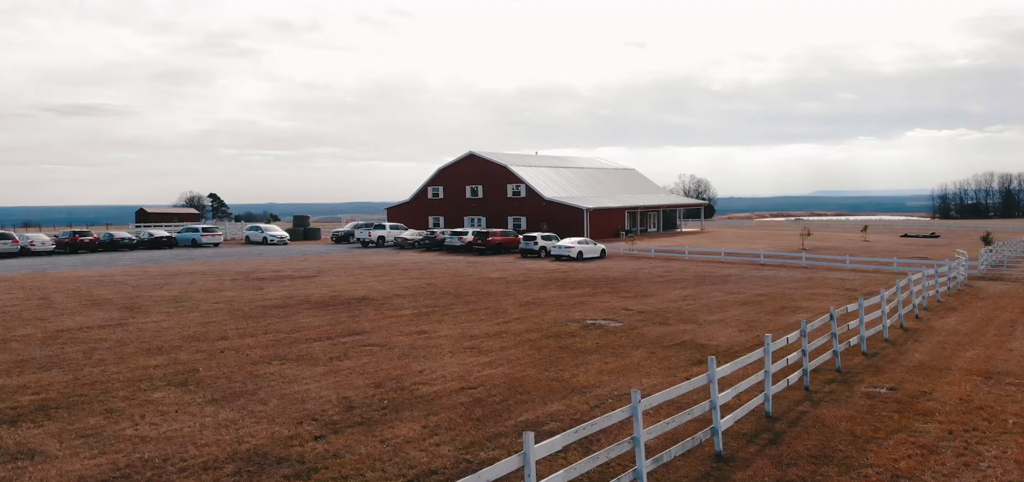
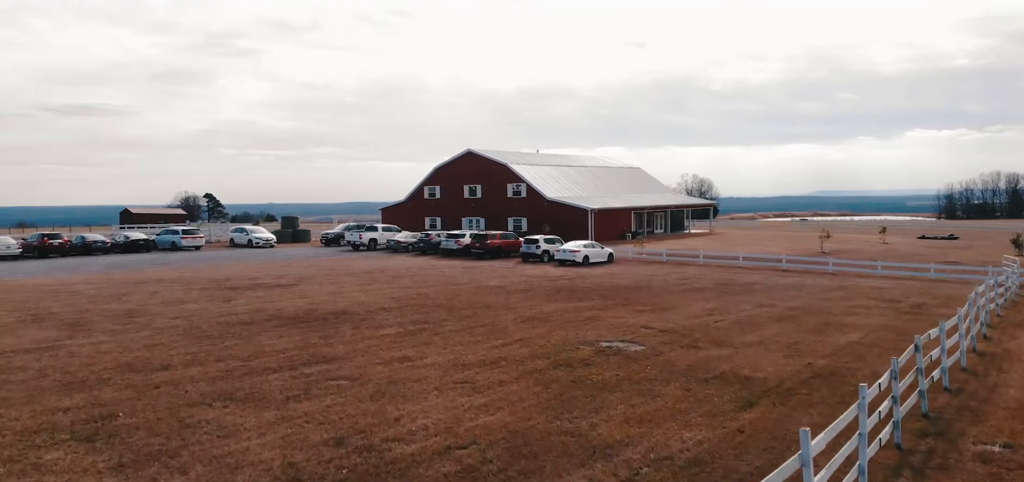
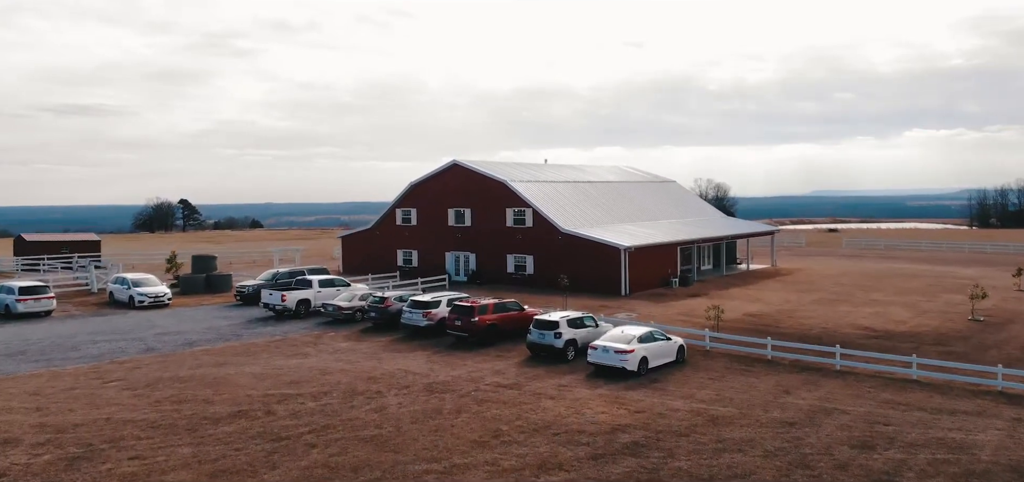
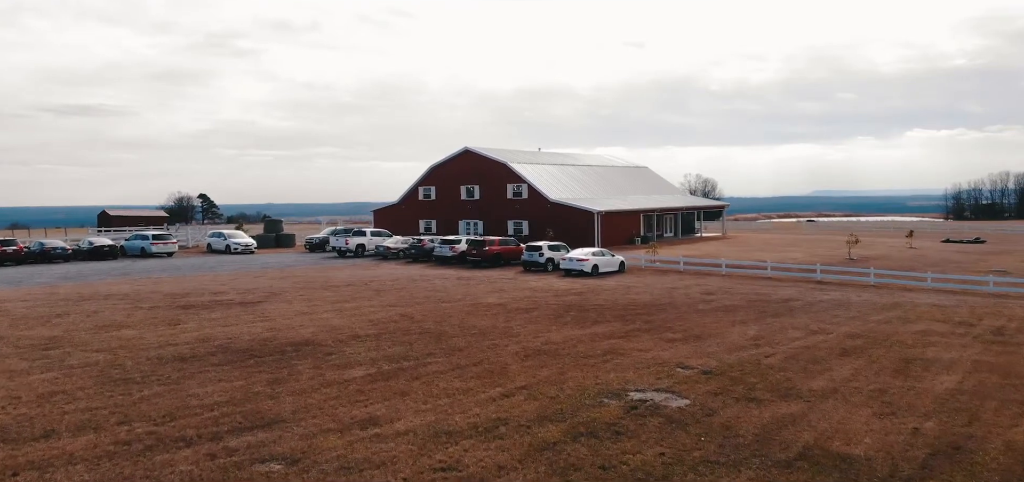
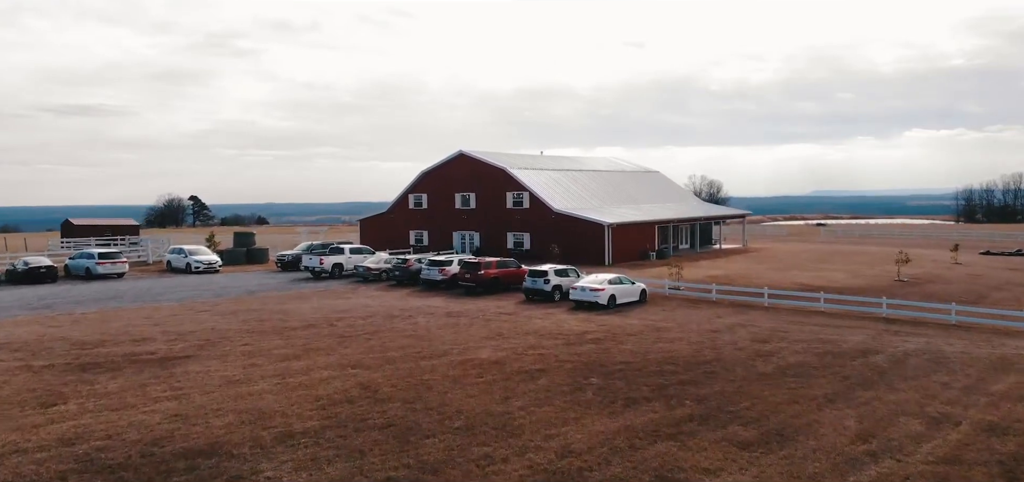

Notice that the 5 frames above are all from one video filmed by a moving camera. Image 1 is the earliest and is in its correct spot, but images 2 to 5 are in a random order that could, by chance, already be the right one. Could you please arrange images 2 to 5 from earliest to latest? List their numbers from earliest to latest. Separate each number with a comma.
2, 4, 5, 3
